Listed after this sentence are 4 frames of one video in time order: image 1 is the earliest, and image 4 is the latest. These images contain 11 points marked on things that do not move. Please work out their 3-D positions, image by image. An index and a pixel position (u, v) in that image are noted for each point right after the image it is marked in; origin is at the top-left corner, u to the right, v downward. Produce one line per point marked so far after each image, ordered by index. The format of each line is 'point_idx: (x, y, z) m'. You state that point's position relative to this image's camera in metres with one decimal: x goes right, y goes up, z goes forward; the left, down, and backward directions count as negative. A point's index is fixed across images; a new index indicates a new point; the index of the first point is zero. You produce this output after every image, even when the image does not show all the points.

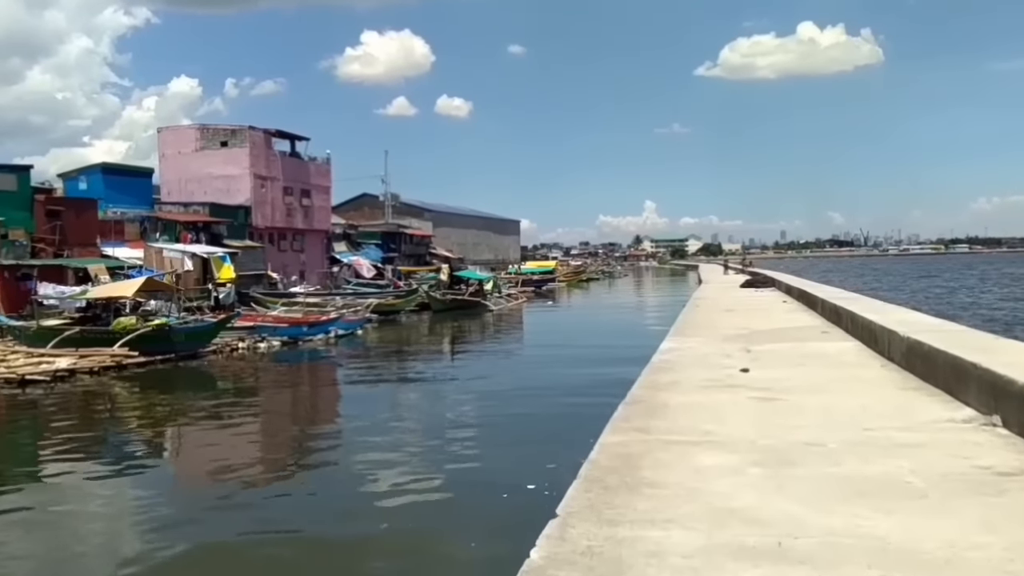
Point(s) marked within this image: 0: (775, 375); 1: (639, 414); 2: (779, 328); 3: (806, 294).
0: (+2.4, -0.8, +7.7) m
1: (+0.9, -0.9, +5.9) m
2: (+3.9, -0.6, +12.6) m
3: (+6.1, -0.1, +17.9) m
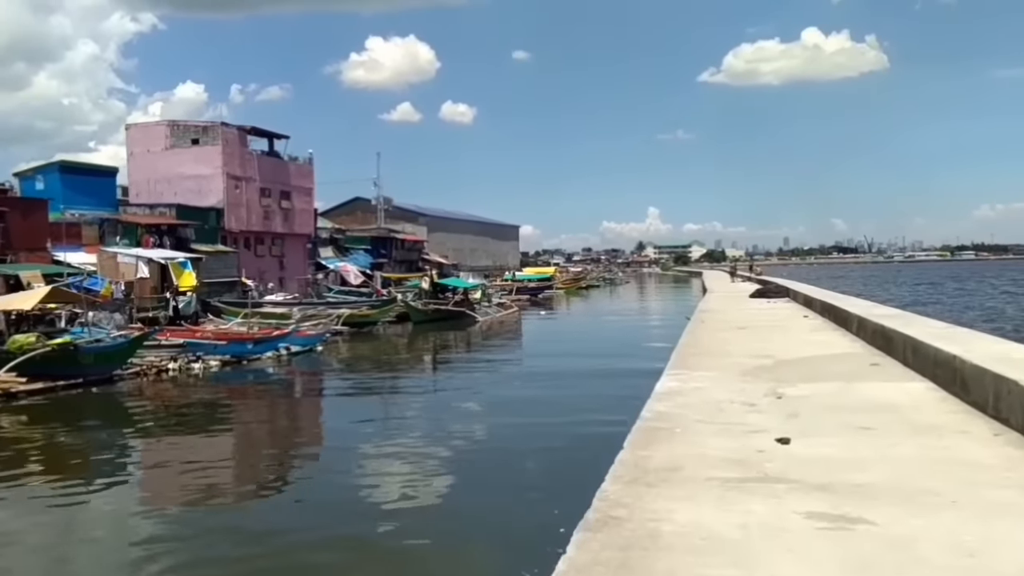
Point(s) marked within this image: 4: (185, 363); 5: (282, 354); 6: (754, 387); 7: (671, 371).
0: (+1.8, -0.9, +4.9) m
1: (+0.3, -1.0, +3.1) m
2: (+3.4, -0.8, +9.8) m
3: (+5.6, -0.3, +15.1) m
4: (-6.6, -1.5, +17.3) m
5: (-5.2, -1.5, +19.6) m
6: (+2.1, -0.9, +7.5) m
7: (+1.6, -0.8, +8.5) m
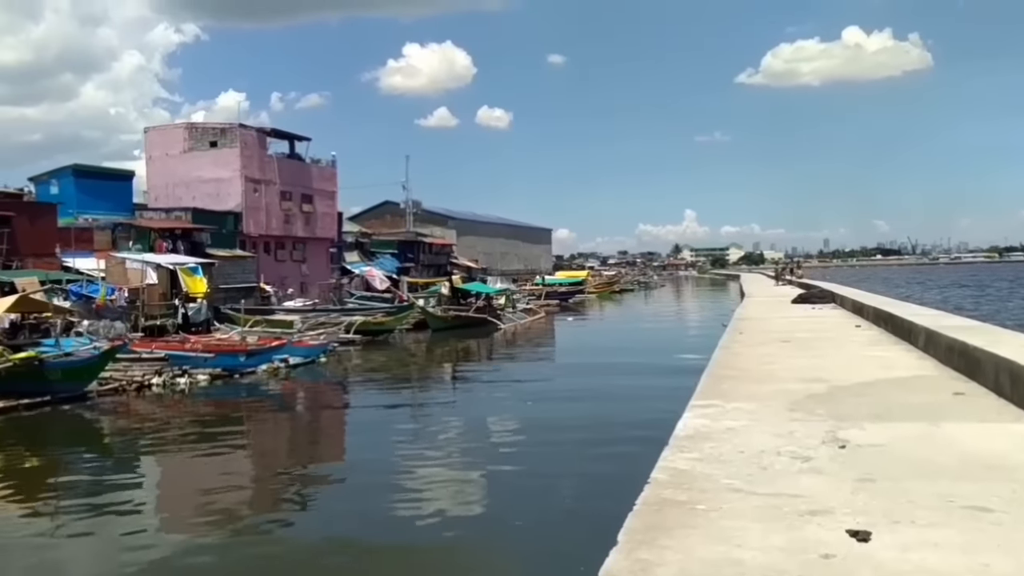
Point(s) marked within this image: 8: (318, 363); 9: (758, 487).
0: (+1.6, -1.0, +3.2) m
1: (0.0, -1.1, +1.4) m
2: (+3.3, -0.9, +8.0) m
3: (+5.8, -0.4, +13.2) m
4: (-6.3, -1.7, +15.9) m
5: (-4.9, -1.7, +18.2) m
6: (+2.0, -0.9, +5.8) m
7: (+1.5, -0.9, +6.8) m
8: (-4.3, -1.7, +19.3) m
9: (+1.2, -1.0, +4.4) m
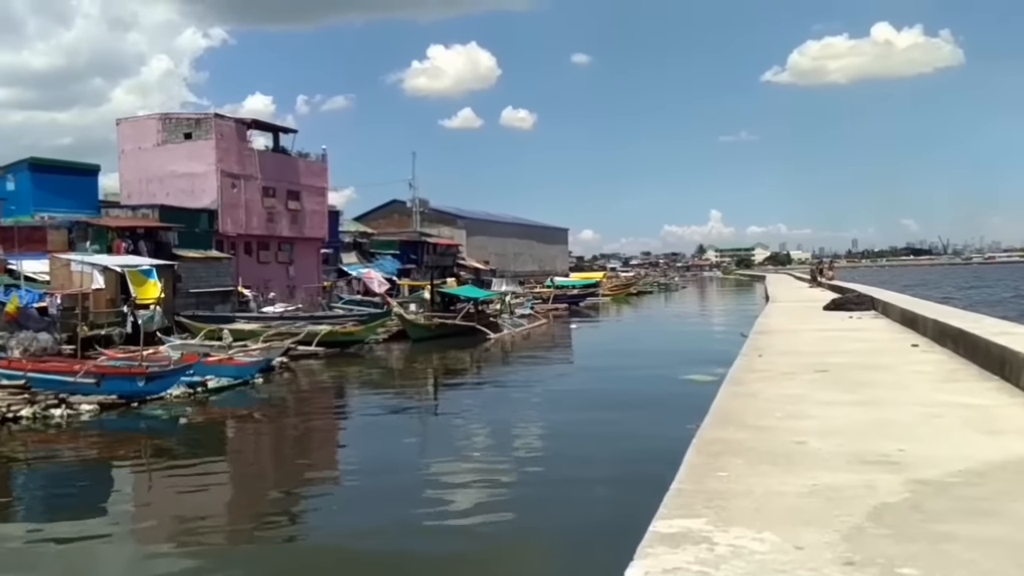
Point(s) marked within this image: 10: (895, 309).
0: (+0.6, -1.1, -0.1) m
1: (-1.0, -1.2, -1.9) m
2: (+2.5, -1.0, +4.6) m
3: (+5.1, -0.5, +9.7) m
4: (-6.9, -1.8, +12.9) m
5: (-5.4, -1.8, +15.0) m
6: (+1.1, -1.0, +2.5) m
7: (+0.6, -1.0, +3.5) m
8: (-4.8, -1.8, +16.2) m
9: (+0.3, -1.1, +1.1) m
10: (+7.5, -0.4, +16.9) m
